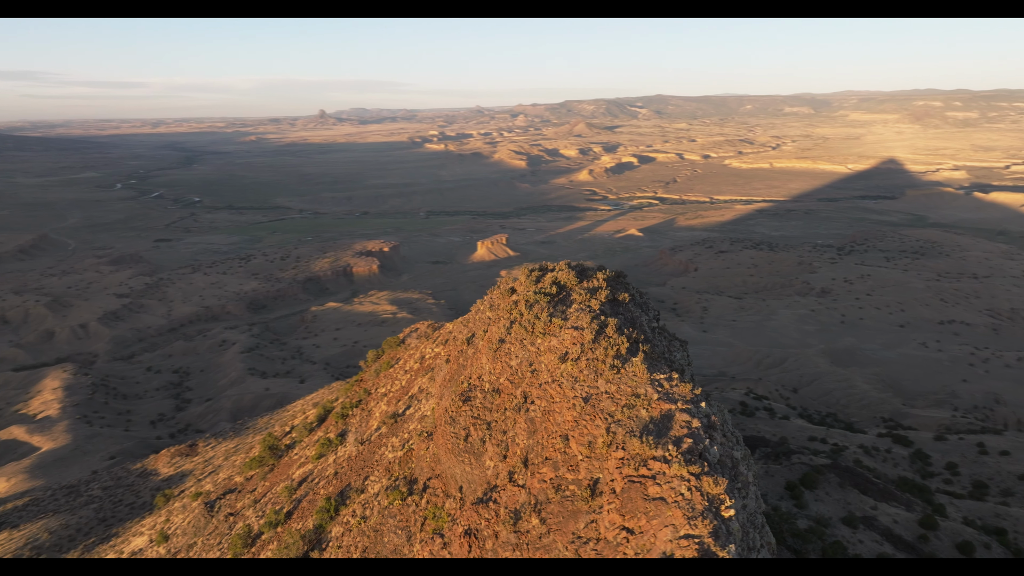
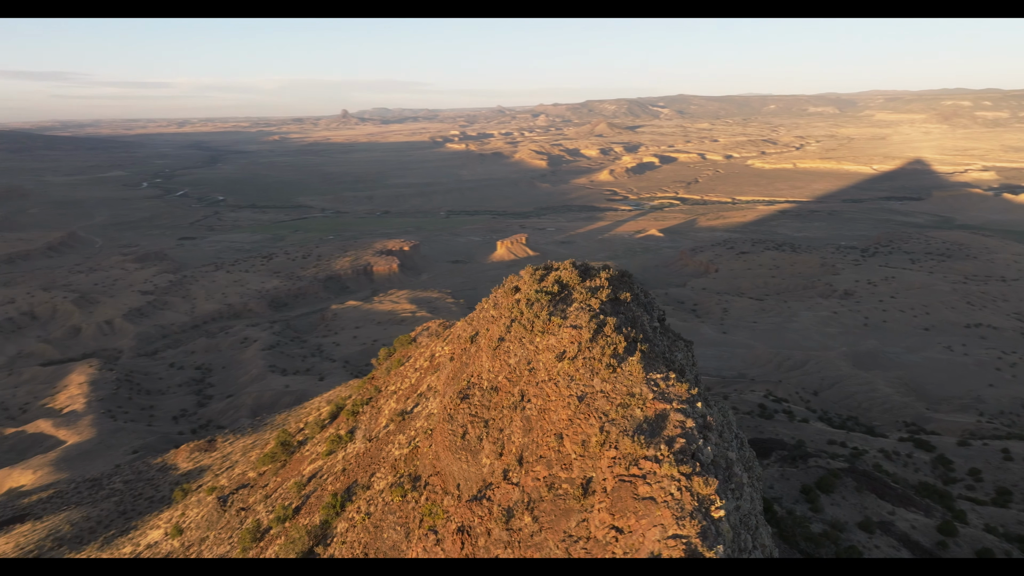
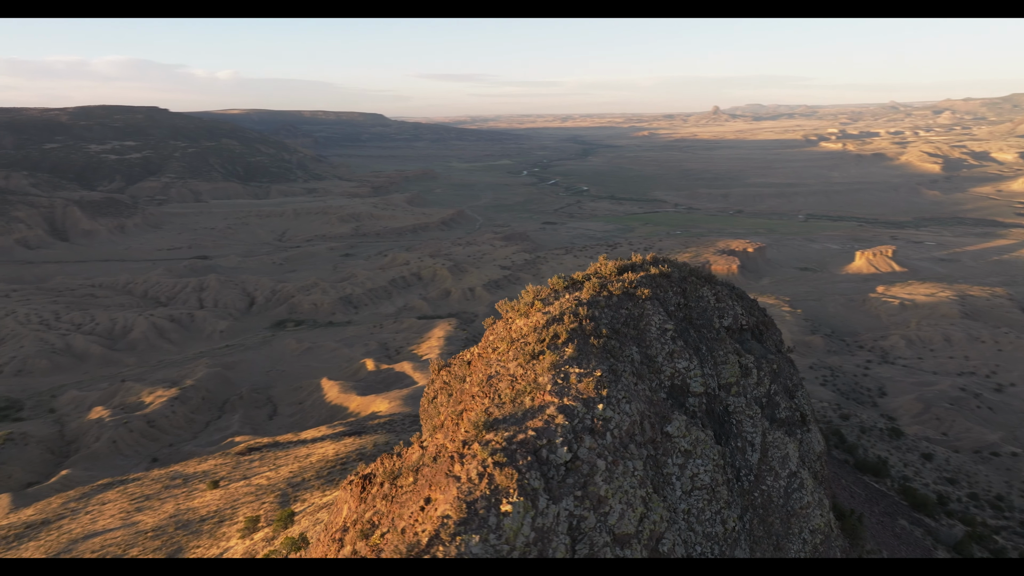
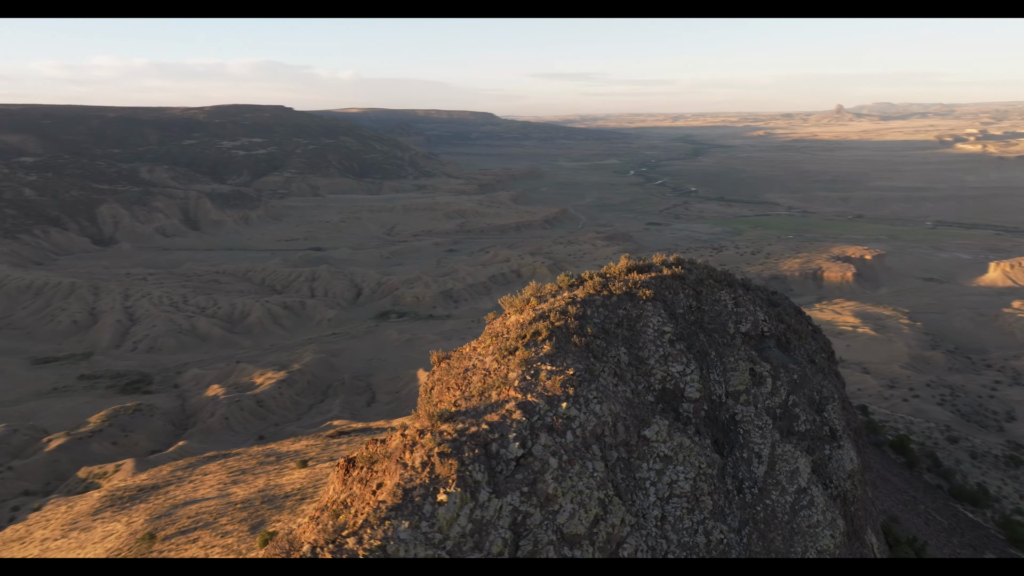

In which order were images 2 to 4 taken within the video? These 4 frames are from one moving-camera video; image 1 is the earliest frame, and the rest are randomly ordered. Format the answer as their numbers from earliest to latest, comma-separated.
2, 3, 4
